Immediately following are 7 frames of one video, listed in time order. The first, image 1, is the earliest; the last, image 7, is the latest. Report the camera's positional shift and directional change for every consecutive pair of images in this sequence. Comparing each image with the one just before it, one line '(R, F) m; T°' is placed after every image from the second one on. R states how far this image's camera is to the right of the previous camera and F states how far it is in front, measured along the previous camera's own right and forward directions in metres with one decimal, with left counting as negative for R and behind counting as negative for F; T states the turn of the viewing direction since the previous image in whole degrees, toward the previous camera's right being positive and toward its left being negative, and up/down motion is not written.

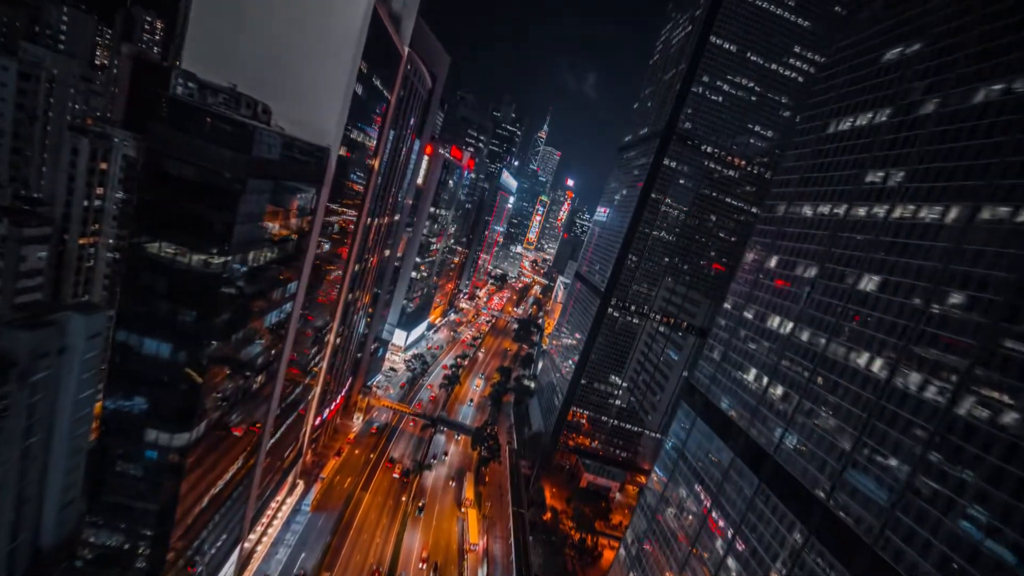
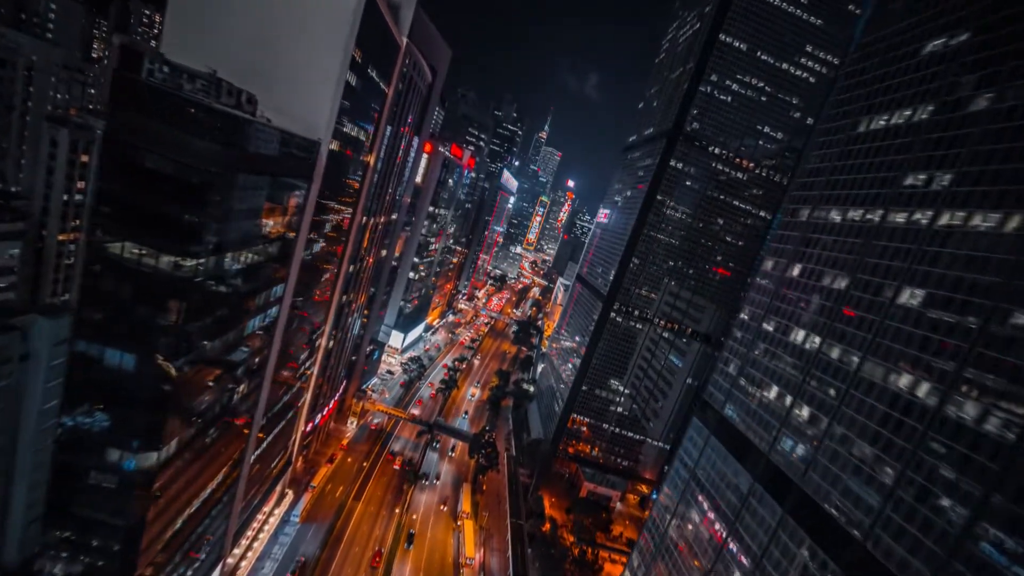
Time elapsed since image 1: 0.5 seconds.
(-0.3, +2.5) m; 0°
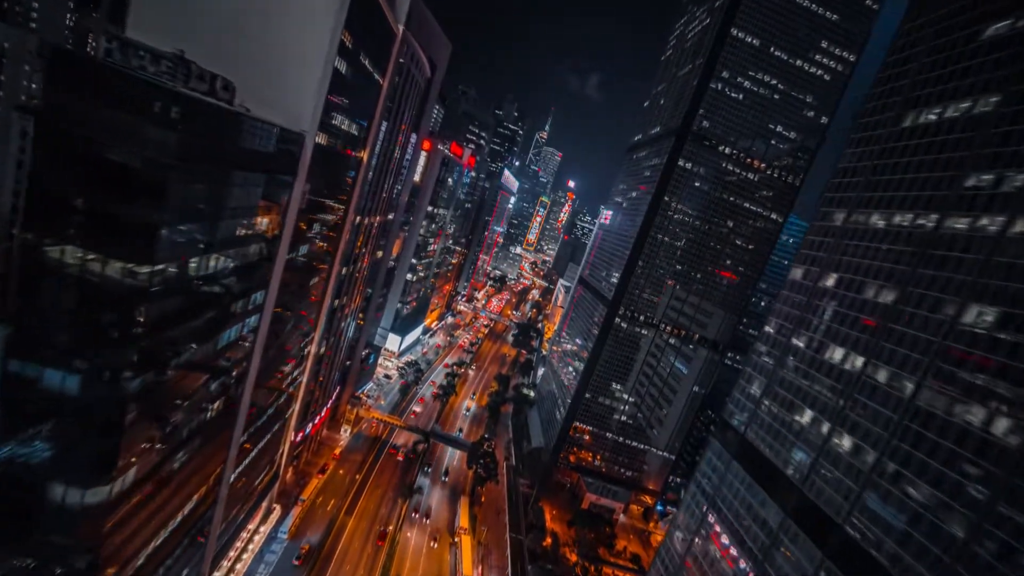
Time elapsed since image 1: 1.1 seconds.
(-0.3, +3.1) m; 0°
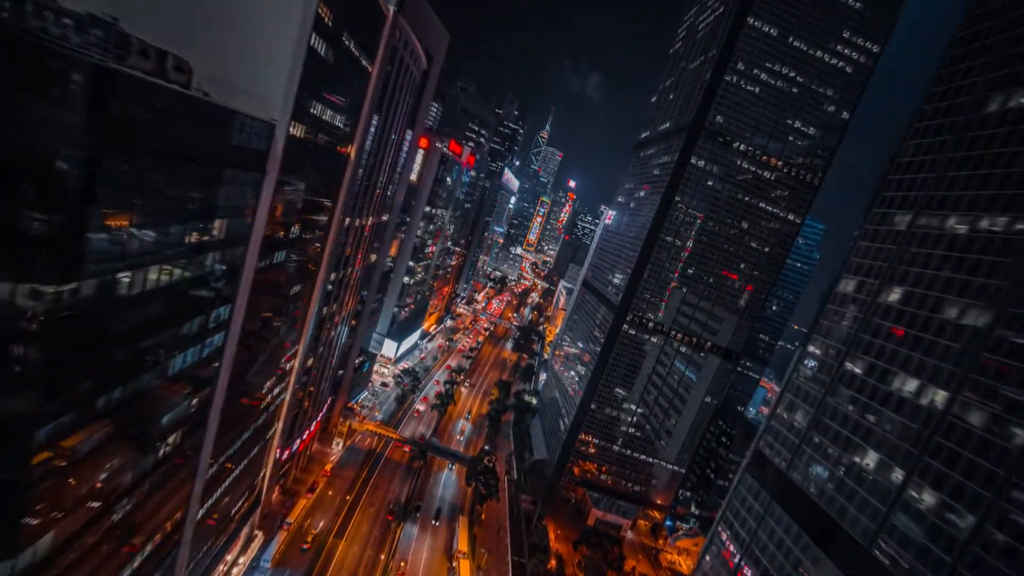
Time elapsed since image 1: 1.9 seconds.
(-0.3, +4.4) m; 0°
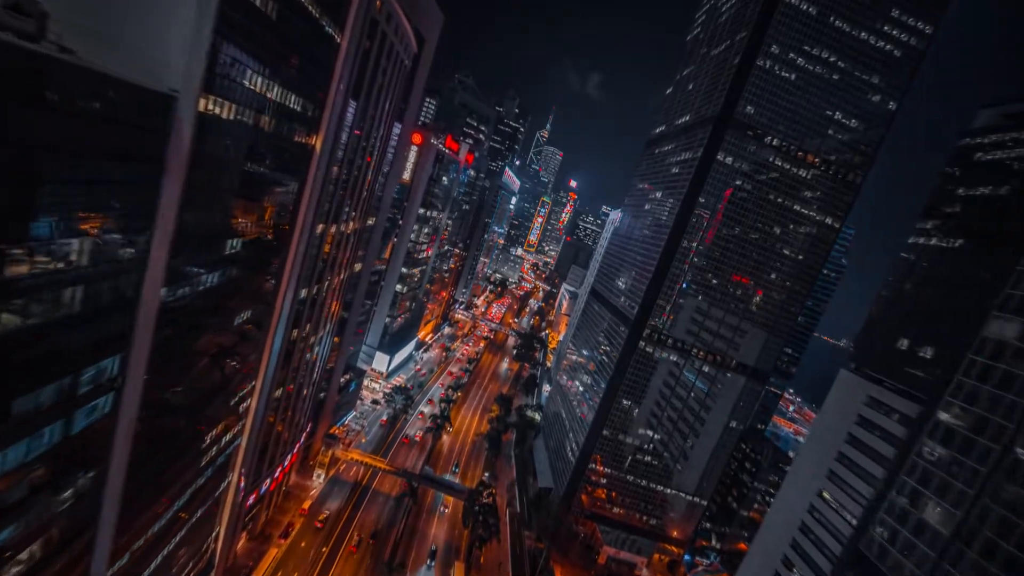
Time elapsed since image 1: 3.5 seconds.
(-0.4, +8.2) m; 0°
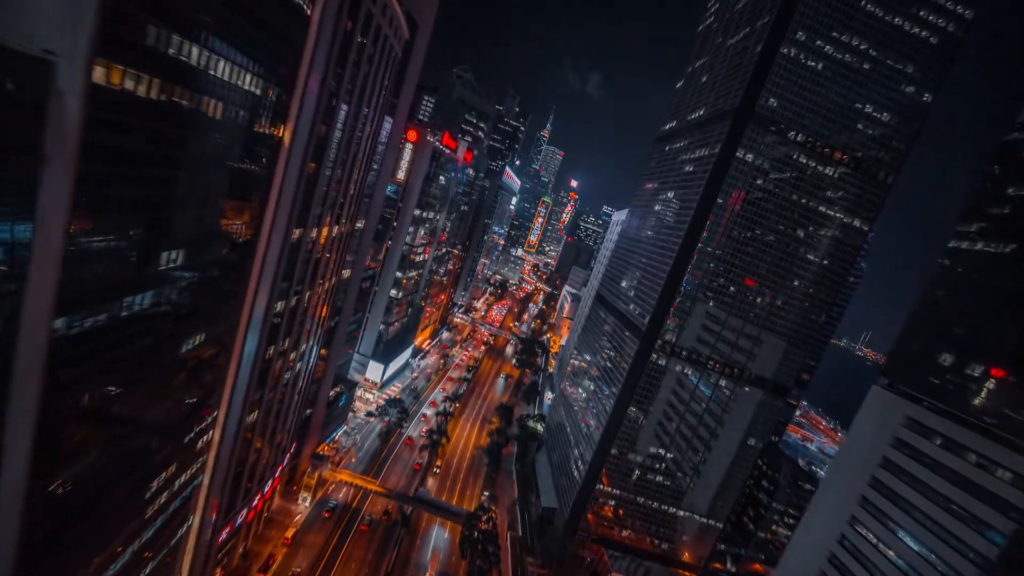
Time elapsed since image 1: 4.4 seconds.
(-0.2, +5.1) m; 0°
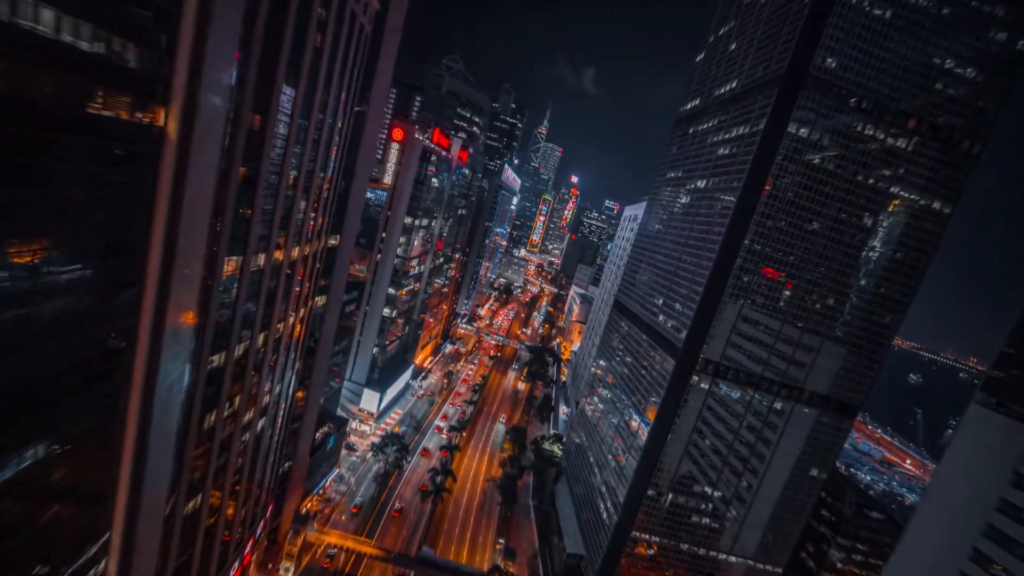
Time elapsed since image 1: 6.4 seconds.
(-0.4, +10.2) m; -1°
